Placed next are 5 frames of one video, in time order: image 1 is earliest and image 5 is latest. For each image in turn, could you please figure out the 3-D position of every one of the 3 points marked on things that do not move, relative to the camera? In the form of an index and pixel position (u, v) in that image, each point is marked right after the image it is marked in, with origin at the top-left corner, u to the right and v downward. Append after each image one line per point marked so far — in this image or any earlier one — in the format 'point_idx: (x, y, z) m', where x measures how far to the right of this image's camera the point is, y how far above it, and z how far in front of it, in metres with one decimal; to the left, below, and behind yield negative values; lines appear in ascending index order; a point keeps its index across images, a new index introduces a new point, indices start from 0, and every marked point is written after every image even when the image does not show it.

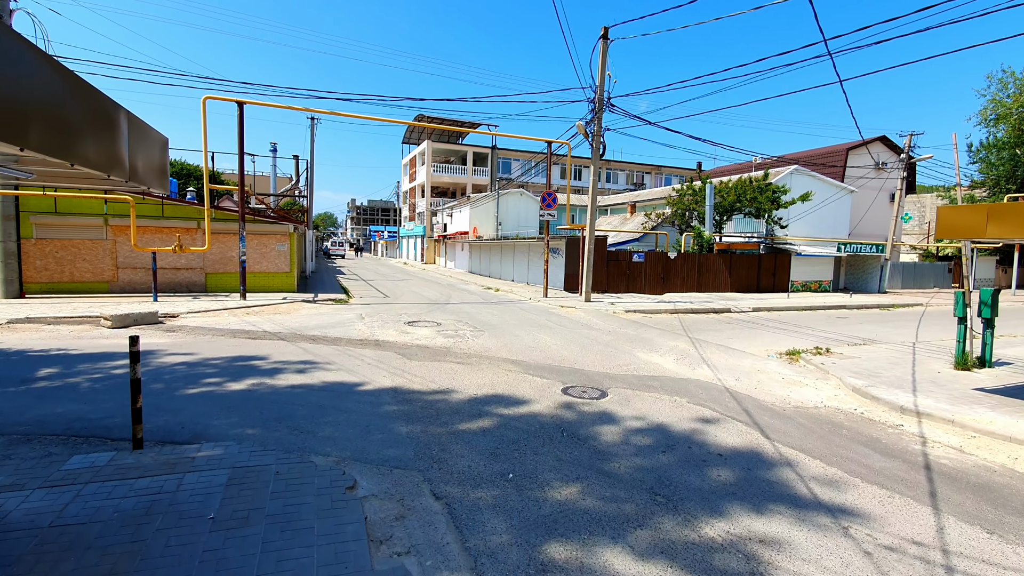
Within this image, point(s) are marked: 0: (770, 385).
0: (+4.2, -1.6, +7.9) m
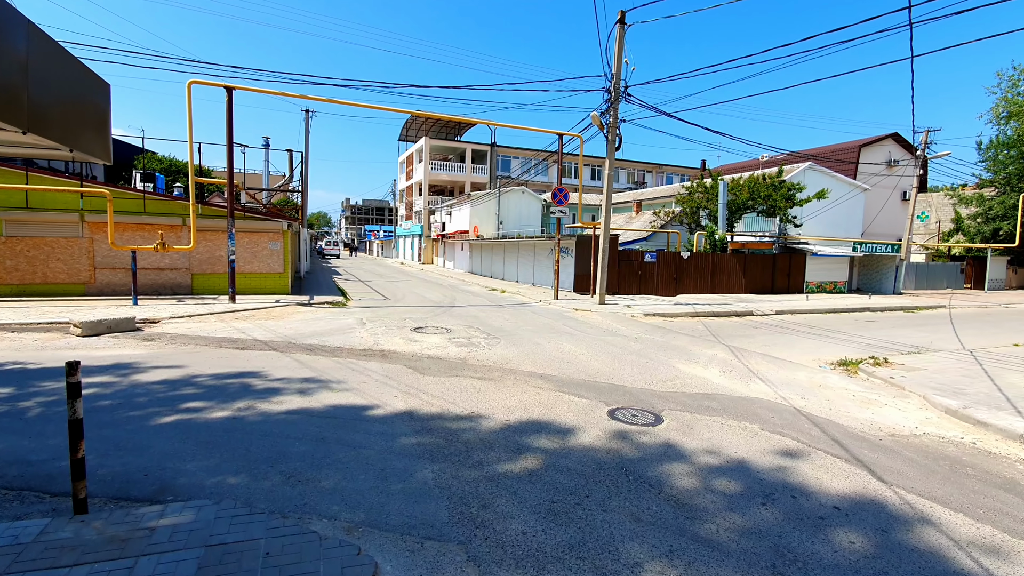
0: (+4.7, -1.6, +6.8) m
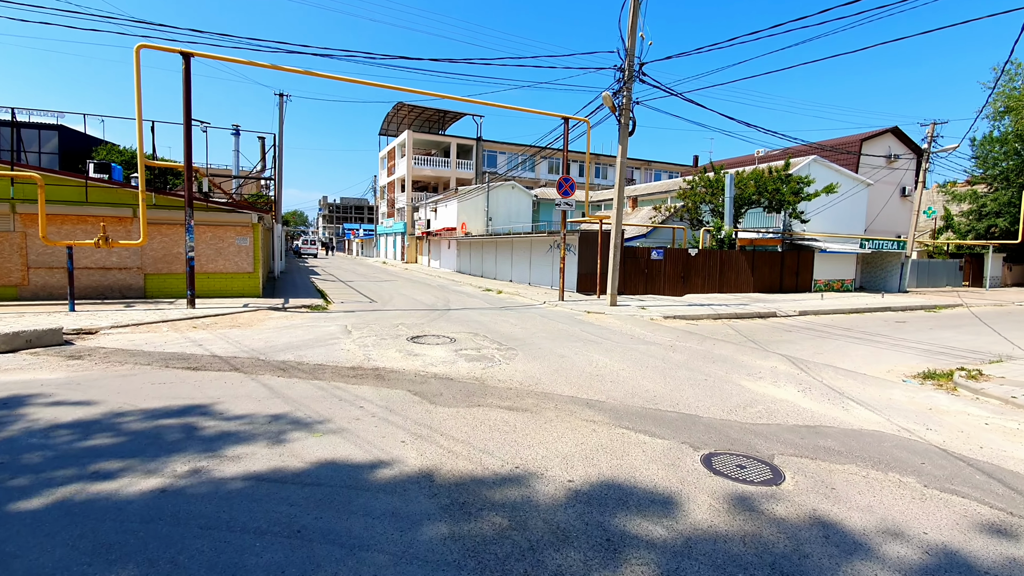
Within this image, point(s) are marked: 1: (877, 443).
0: (+5.2, -1.6, +5.2) m
1: (+3.8, -1.6, +5.0) m
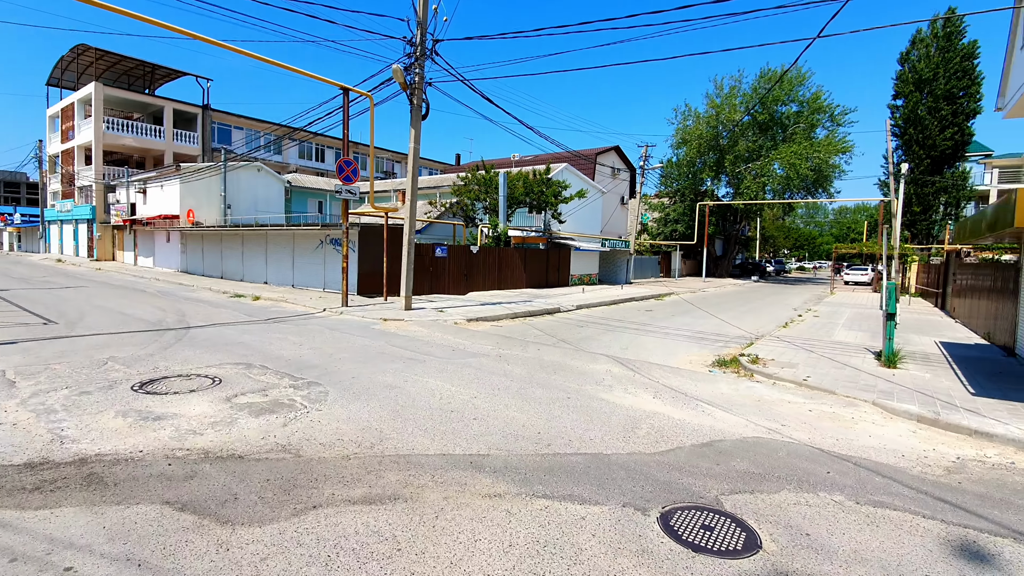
0: (+3.7, -1.6, +5.7) m
1: (+2.6, -1.6, +4.8) m
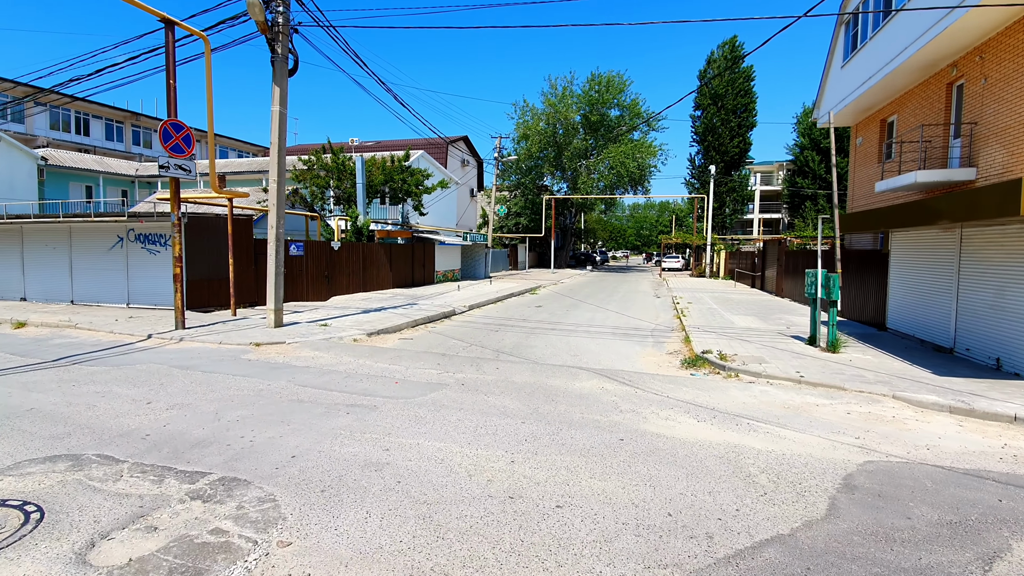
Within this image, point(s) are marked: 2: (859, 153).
0: (+4.1, -1.6, +5.2) m
1: (+3.4, -1.6, +4.0) m
2: (+12.1, +4.7, +17.2) m
